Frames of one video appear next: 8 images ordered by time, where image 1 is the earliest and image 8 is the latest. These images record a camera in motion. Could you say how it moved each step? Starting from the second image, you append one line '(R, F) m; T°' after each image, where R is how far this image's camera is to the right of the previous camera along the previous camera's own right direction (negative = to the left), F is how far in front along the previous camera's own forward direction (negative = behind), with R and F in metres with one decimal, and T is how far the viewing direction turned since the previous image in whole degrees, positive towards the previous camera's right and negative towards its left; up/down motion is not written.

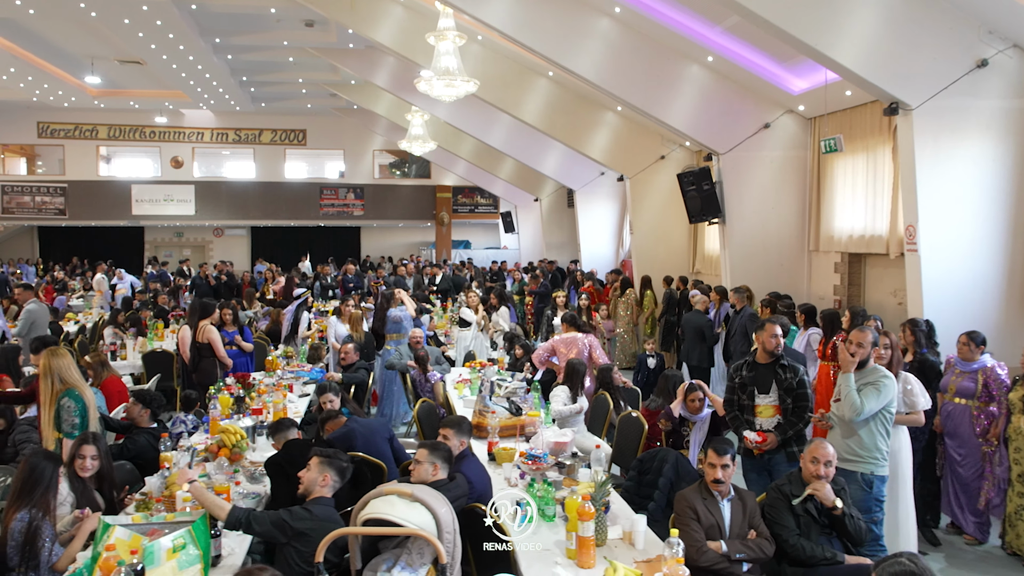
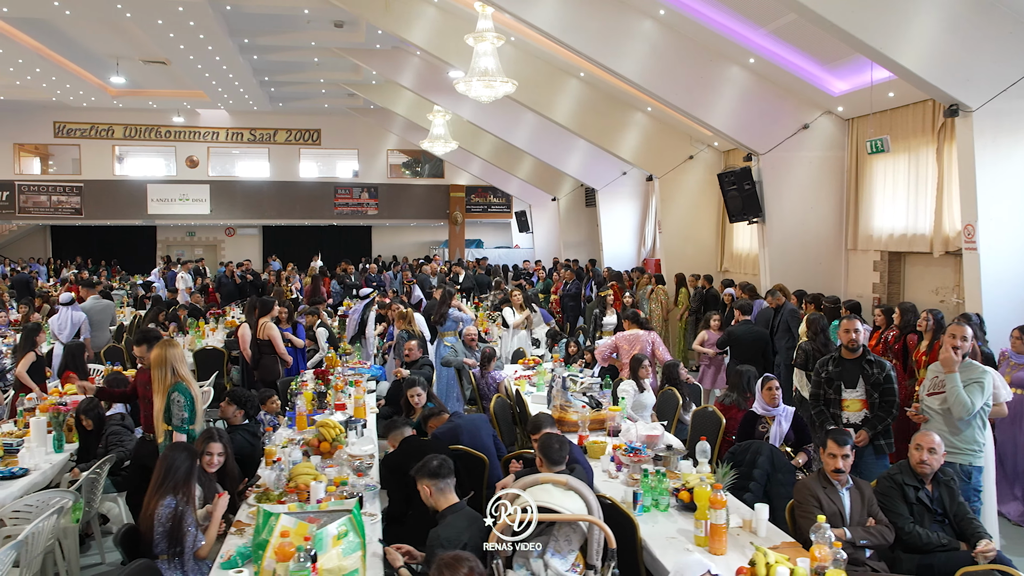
(-0.7, -0.1) m; +2°
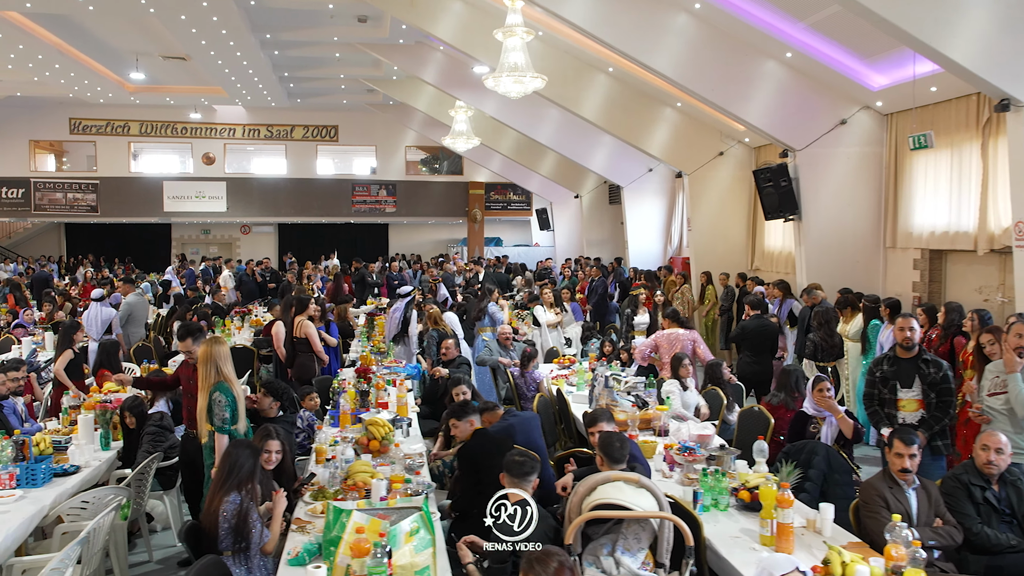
(-0.3, +0.1) m; 0°
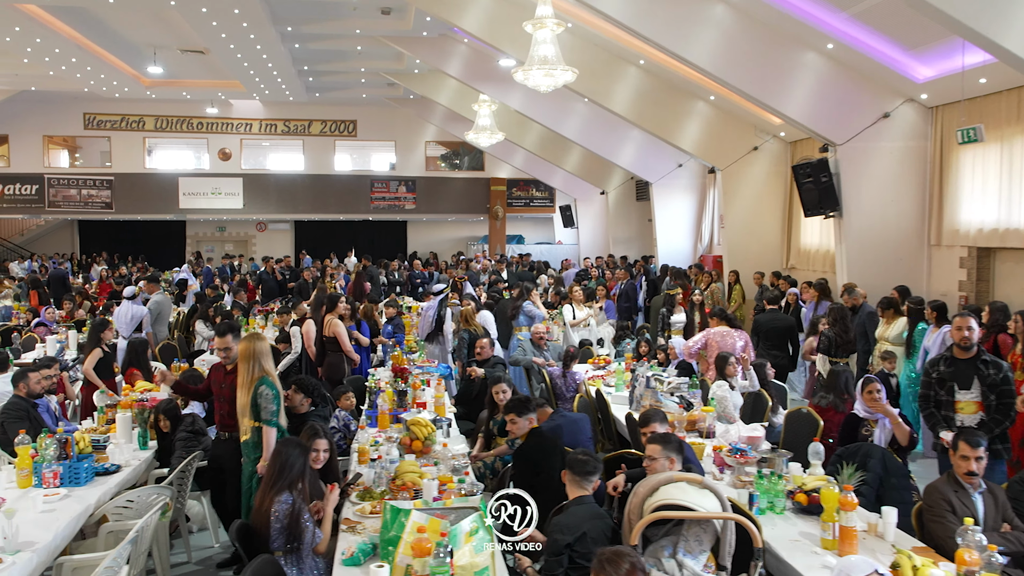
(-0.3, +0.2) m; 0°
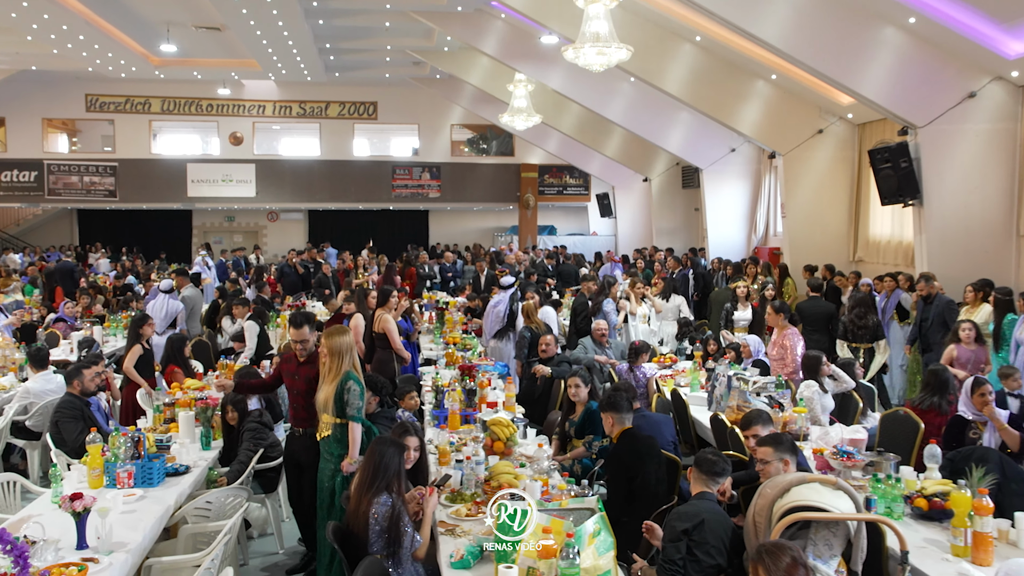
(-0.6, +0.7) m; +1°
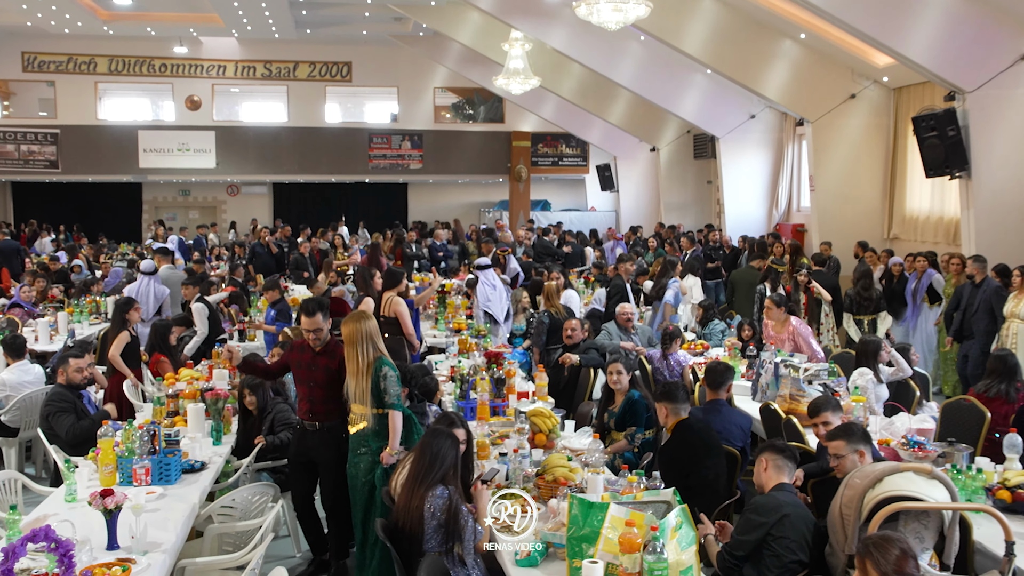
(-0.6, +1.0) m; +4°
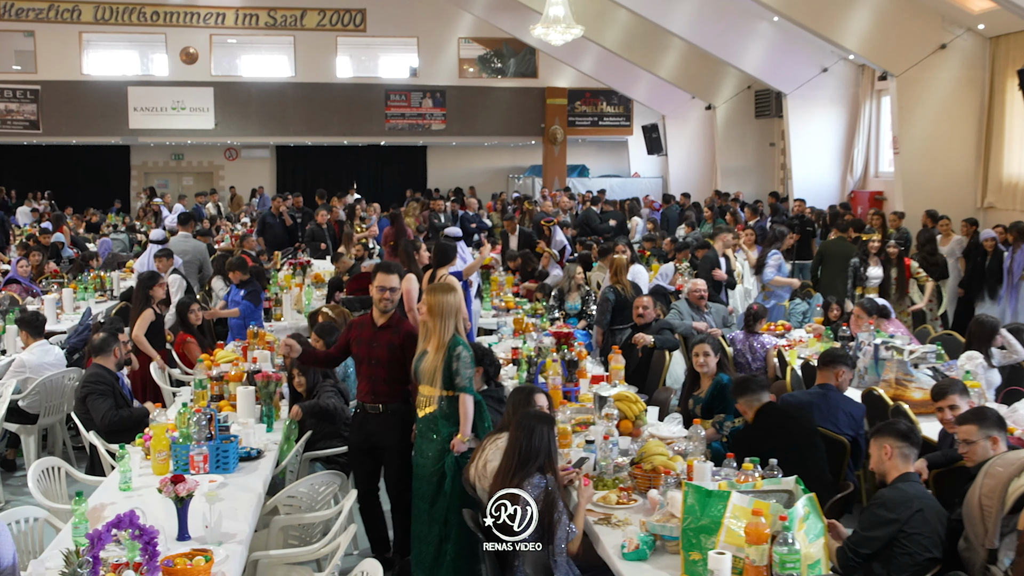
(-0.5, +1.0) m; +1°
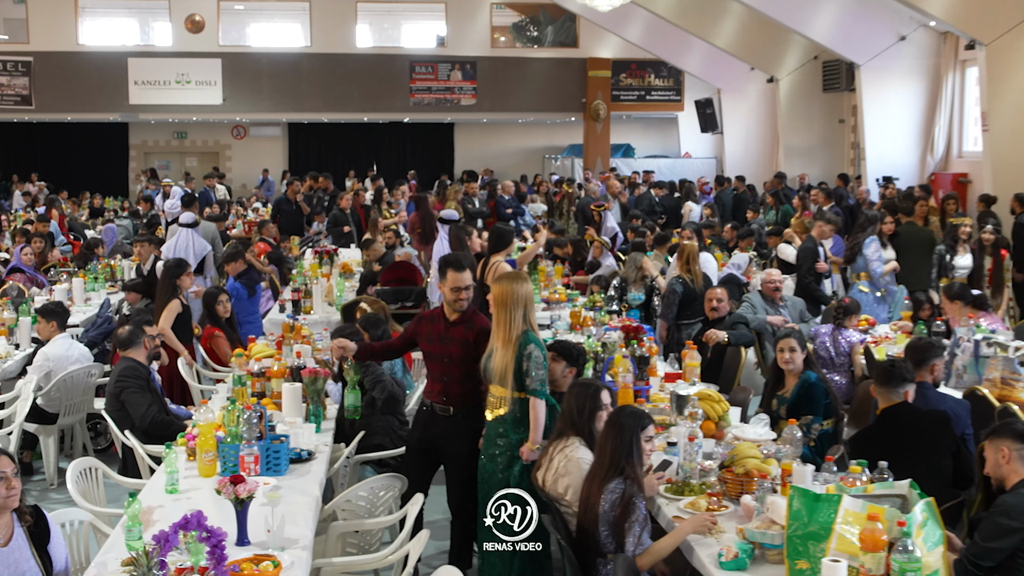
(-0.4, +0.8) m; +1°
